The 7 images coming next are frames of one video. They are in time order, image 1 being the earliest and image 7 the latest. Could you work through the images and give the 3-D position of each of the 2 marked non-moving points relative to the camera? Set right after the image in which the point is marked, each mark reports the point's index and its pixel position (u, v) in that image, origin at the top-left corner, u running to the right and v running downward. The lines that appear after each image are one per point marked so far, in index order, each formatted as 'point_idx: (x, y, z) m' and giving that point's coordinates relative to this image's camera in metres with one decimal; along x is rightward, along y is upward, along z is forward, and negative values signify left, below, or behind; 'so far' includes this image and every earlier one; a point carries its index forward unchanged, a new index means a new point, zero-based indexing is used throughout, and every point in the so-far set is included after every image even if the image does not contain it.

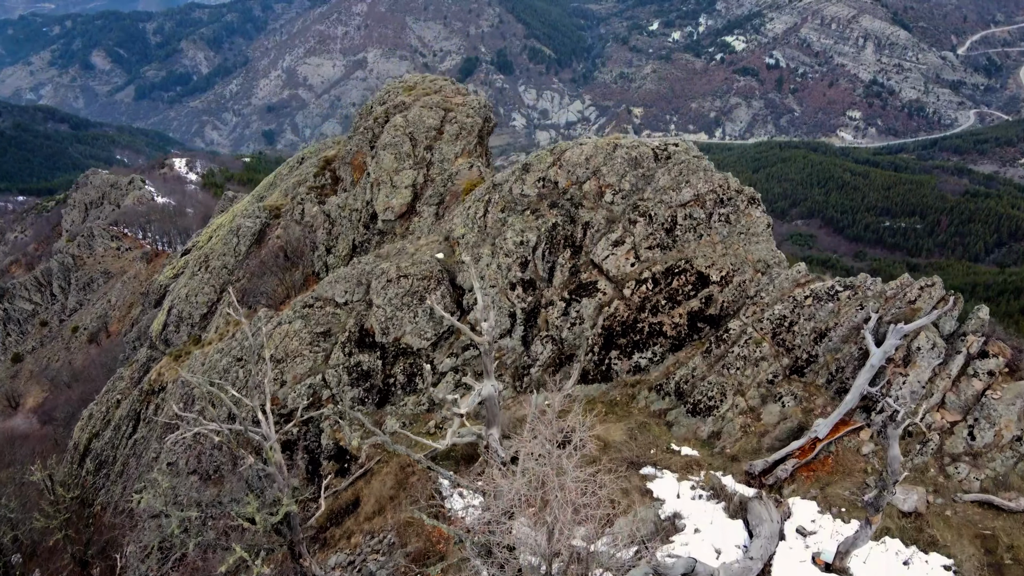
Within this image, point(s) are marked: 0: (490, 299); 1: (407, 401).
0: (-0.5, -0.5, +19.0) m
1: (-1.9, -2.1, +17.5) m
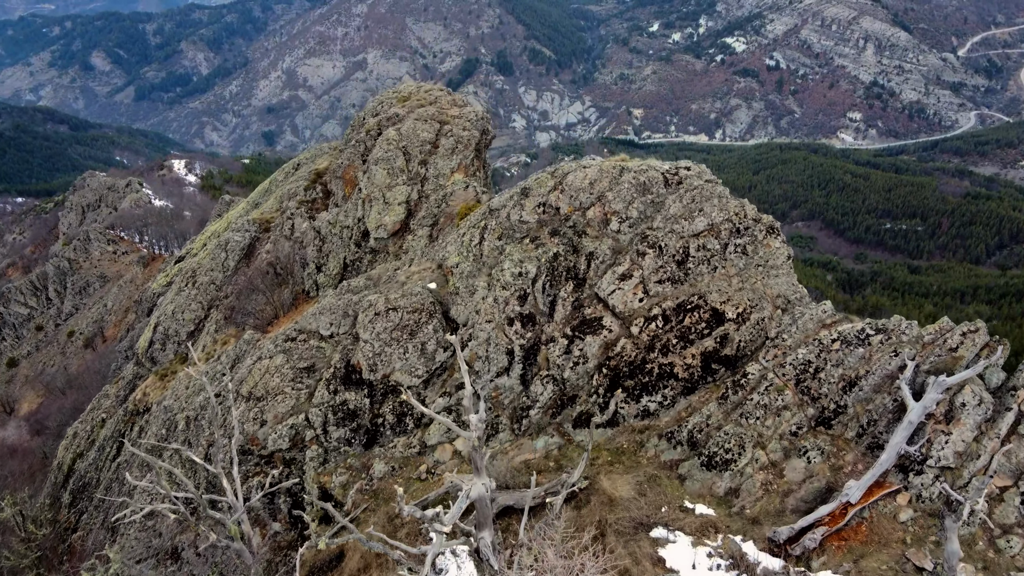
0: (-0.5, -1.1, +17.7) m
1: (-2.0, -2.6, +16.3) m
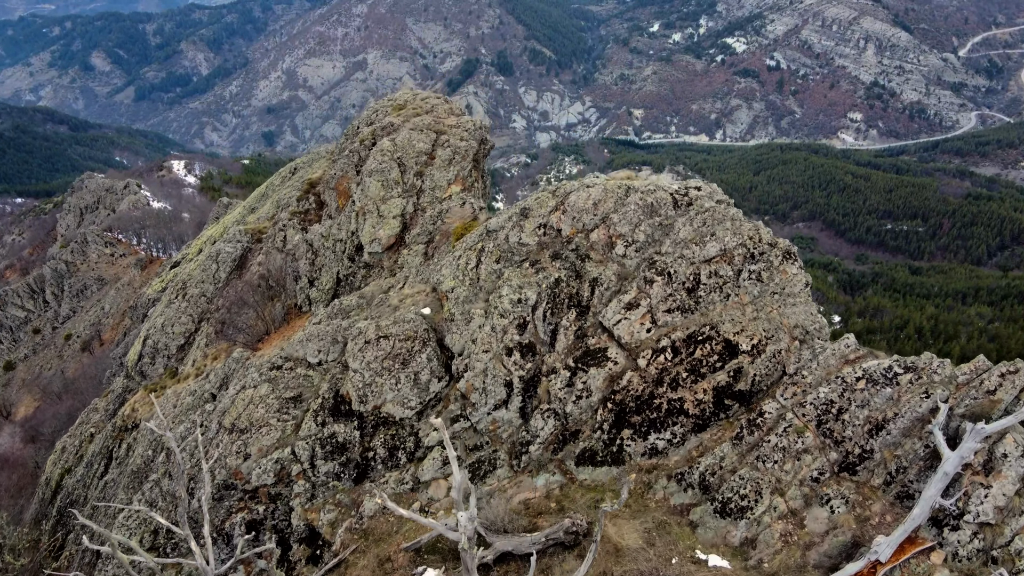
0: (-0.5, -1.5, +16.8) m
1: (-2.0, -3.0, +15.4) m
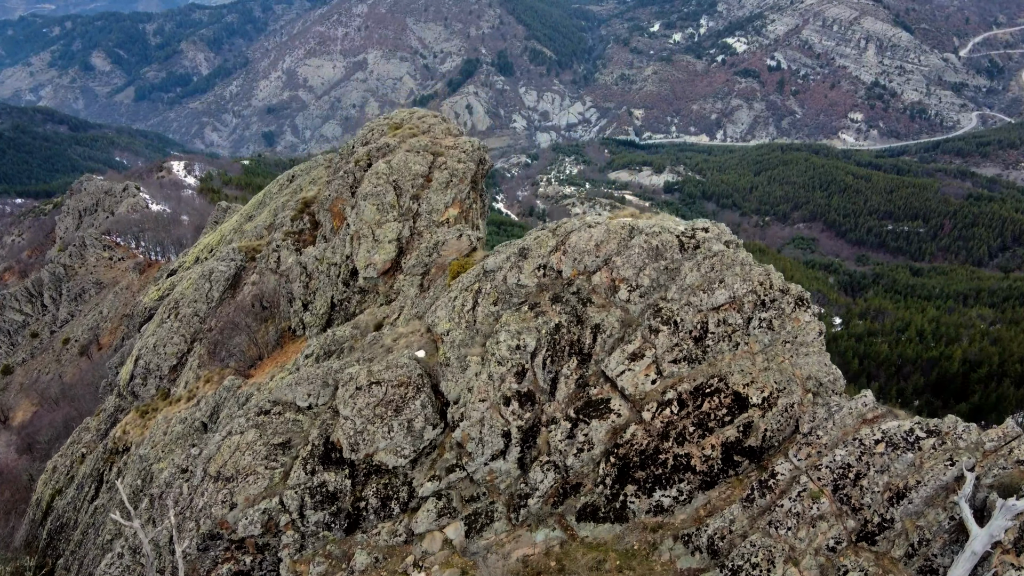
0: (-0.5, -2.1, +16.2) m
1: (-2.0, -3.7, +14.7) m
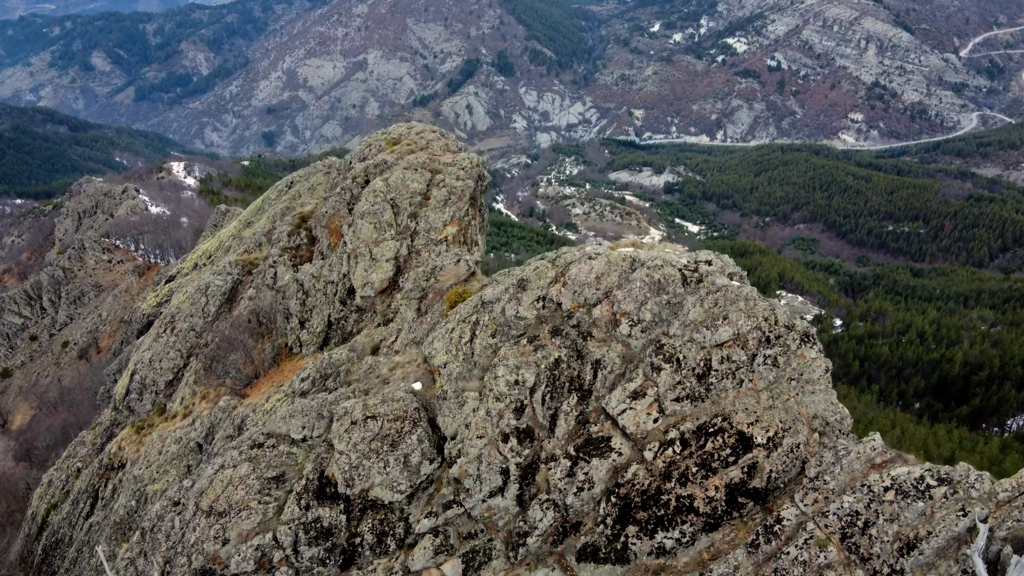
0: (-0.6, -2.6, +15.8) m
1: (-2.0, -4.1, +14.4) m
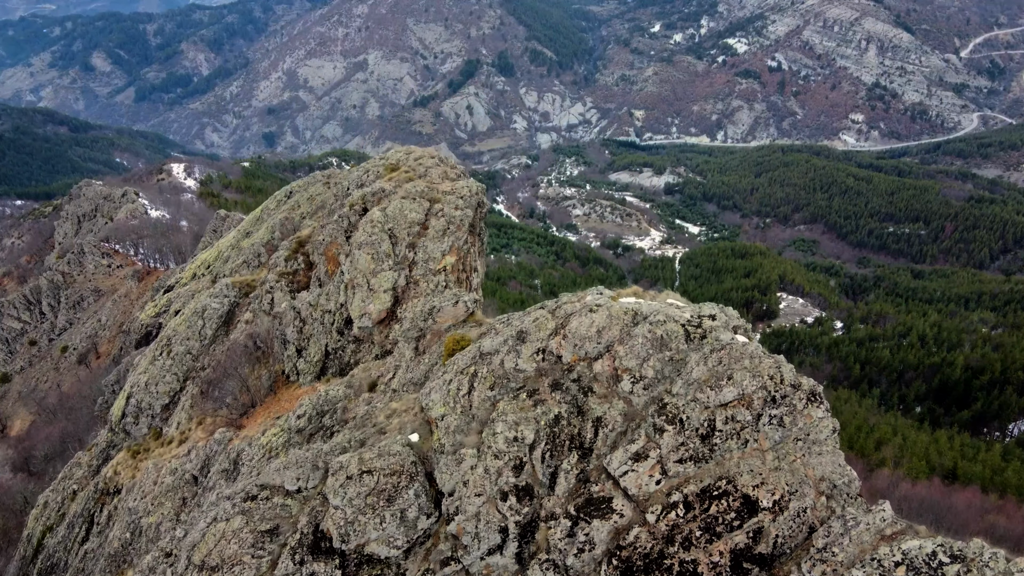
0: (+0.3, -1.2, +15.7) m
1: (-1.2, -2.8, +14.2) m
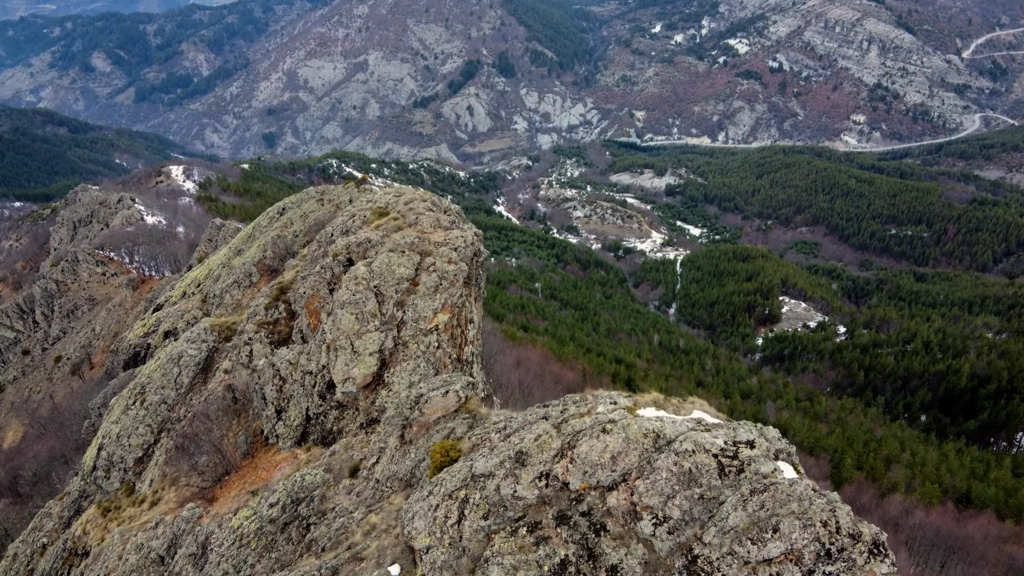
0: (+0.5, -0.9, +13.3) m
1: (-0.9, -2.5, +11.8) m
